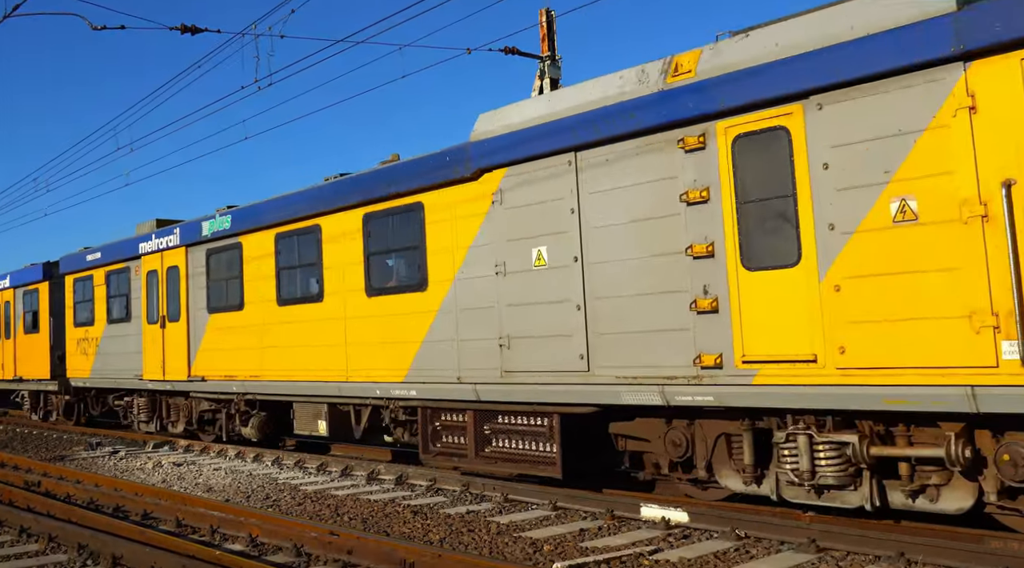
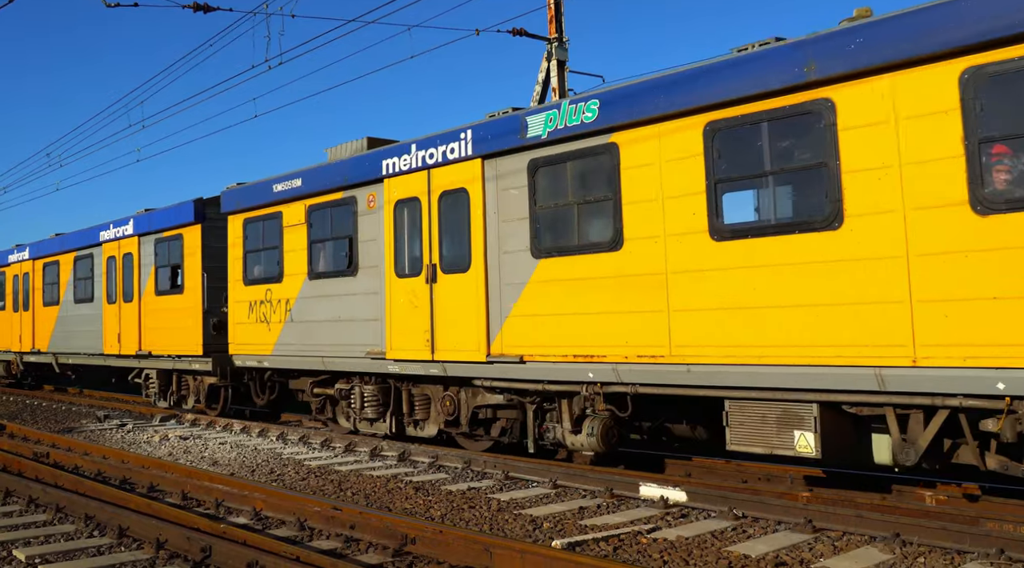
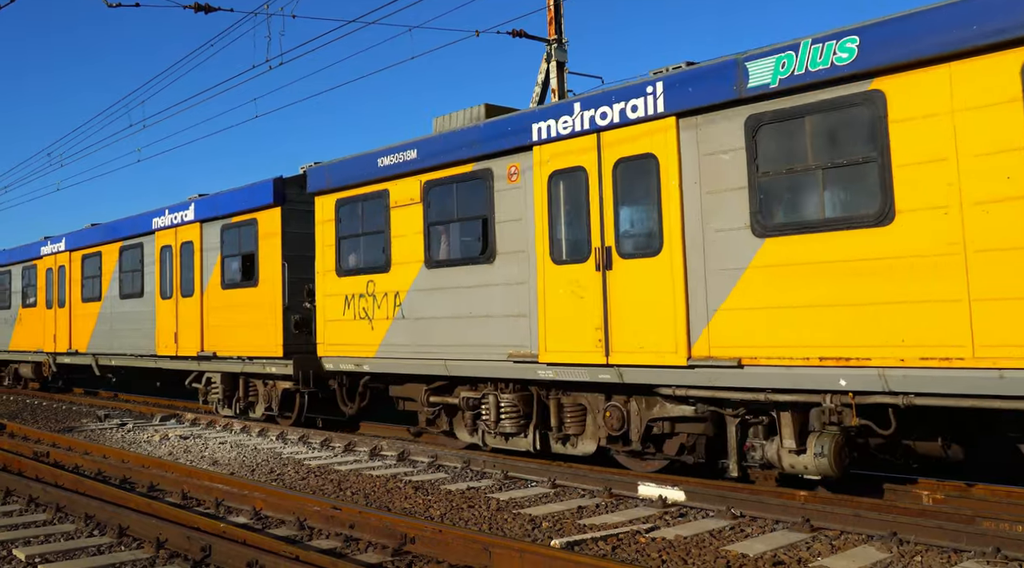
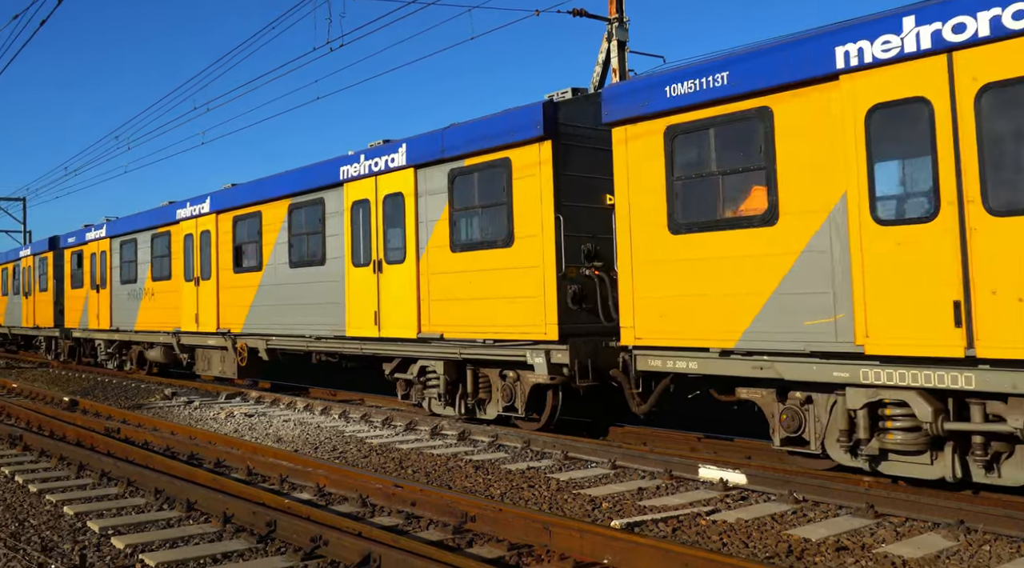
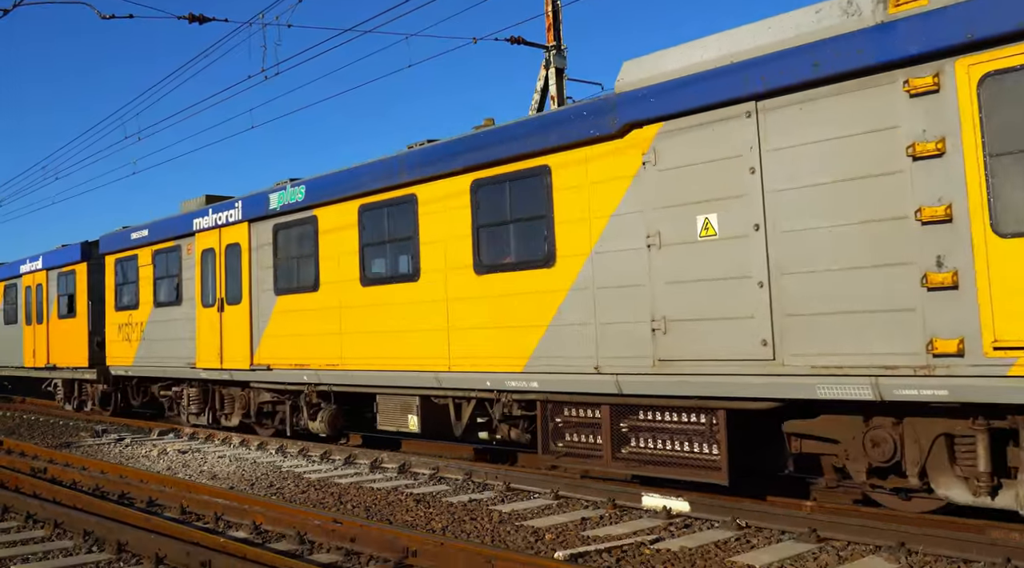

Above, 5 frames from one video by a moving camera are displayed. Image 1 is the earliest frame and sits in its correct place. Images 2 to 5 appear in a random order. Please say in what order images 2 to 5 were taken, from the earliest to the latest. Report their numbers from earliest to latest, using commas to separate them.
5, 2, 3, 4
